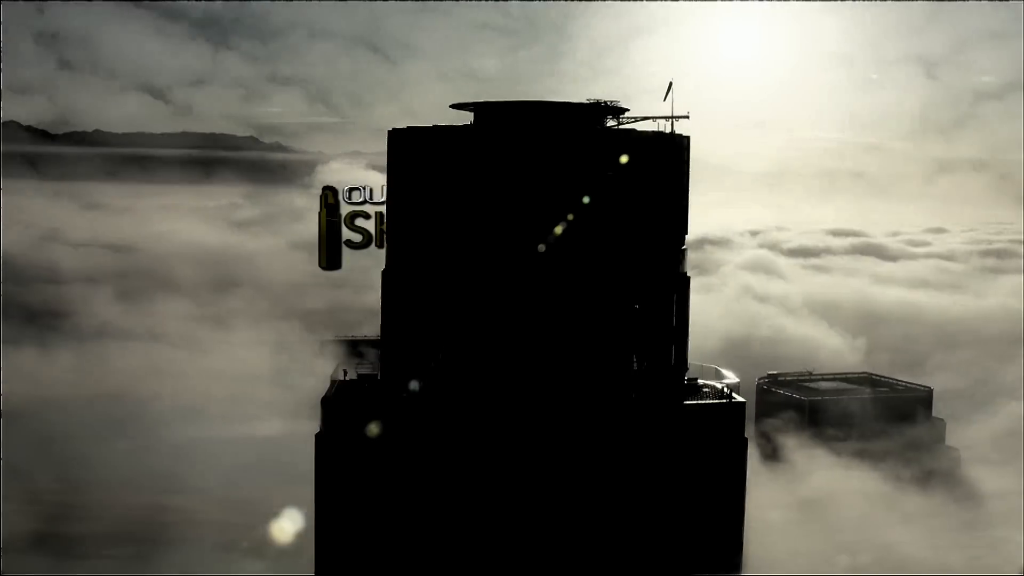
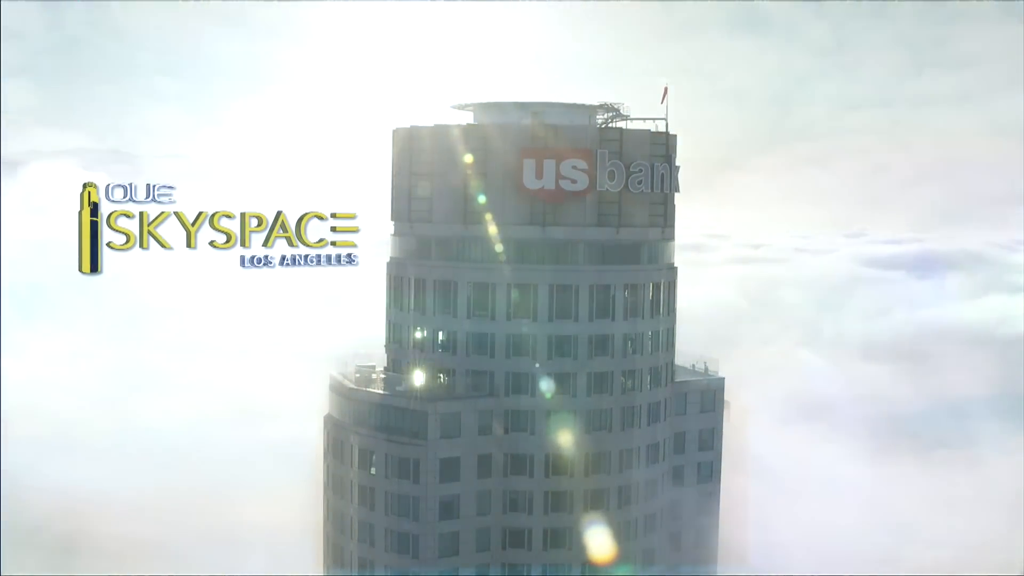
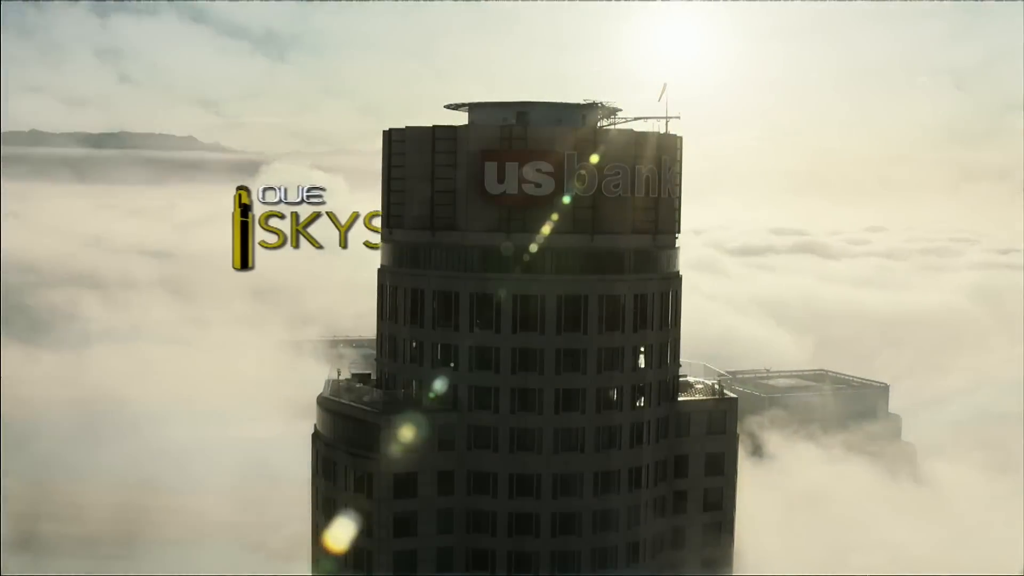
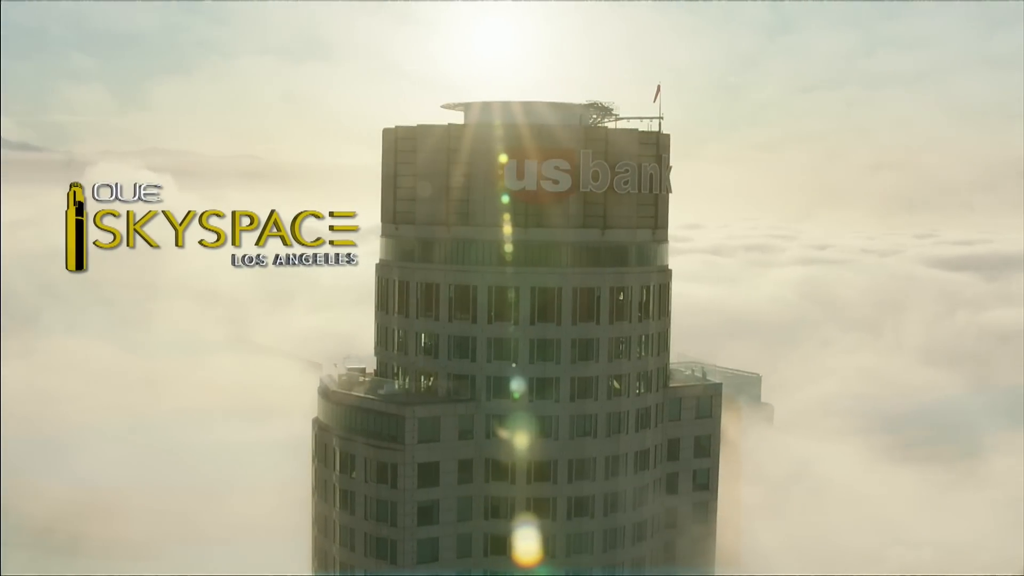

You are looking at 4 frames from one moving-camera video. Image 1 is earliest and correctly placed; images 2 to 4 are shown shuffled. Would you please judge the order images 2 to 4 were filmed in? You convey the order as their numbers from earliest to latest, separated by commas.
3, 4, 2
